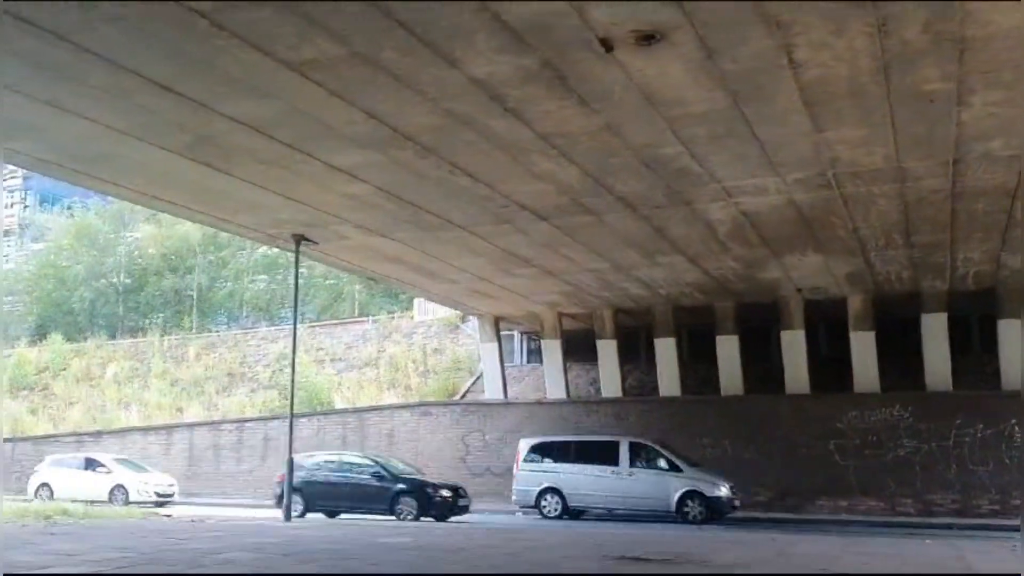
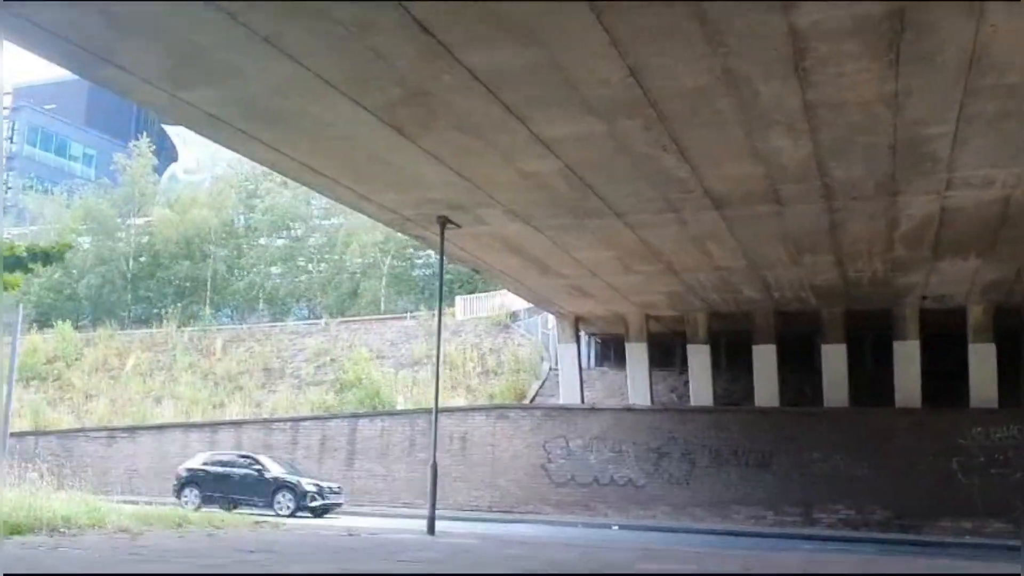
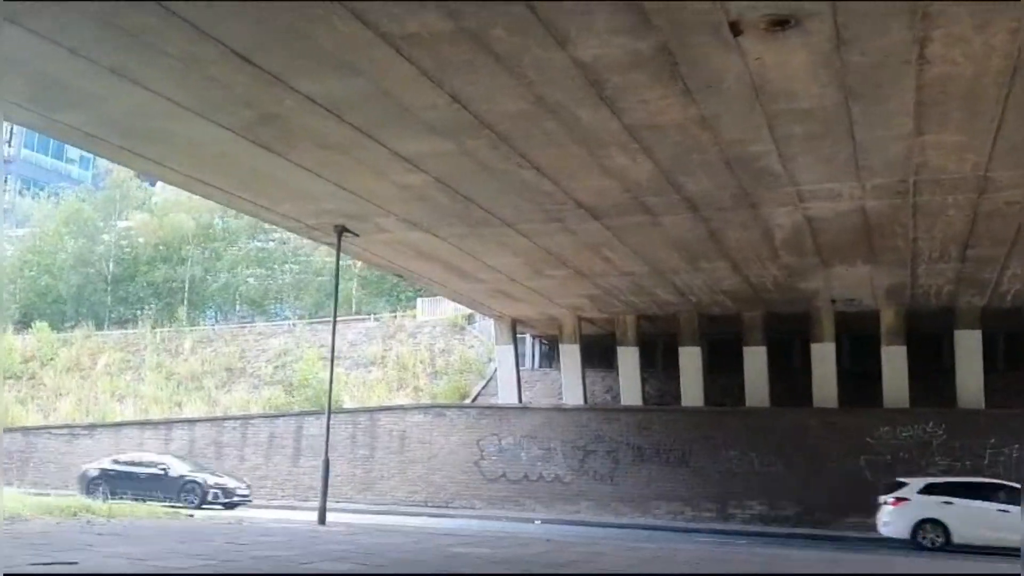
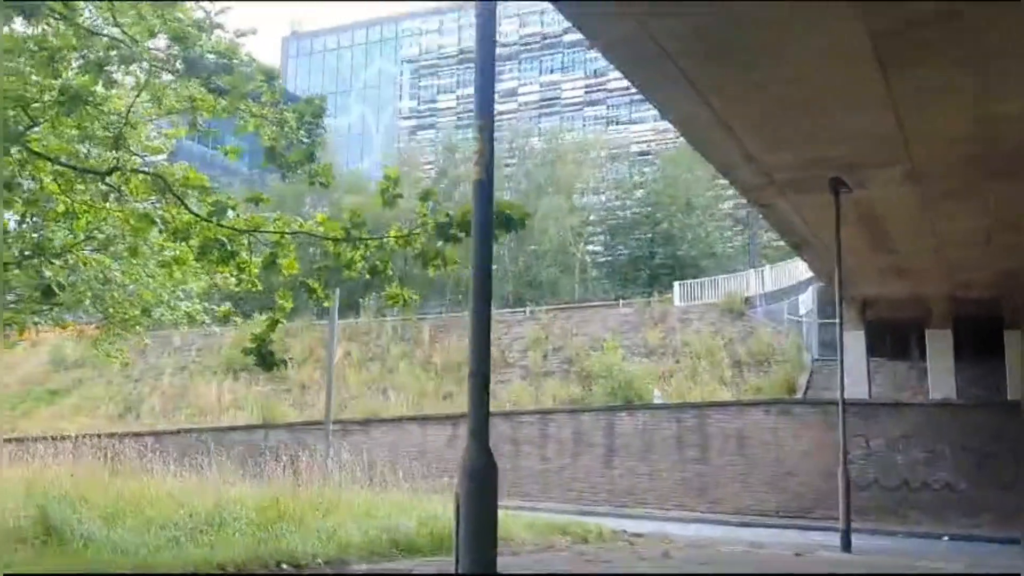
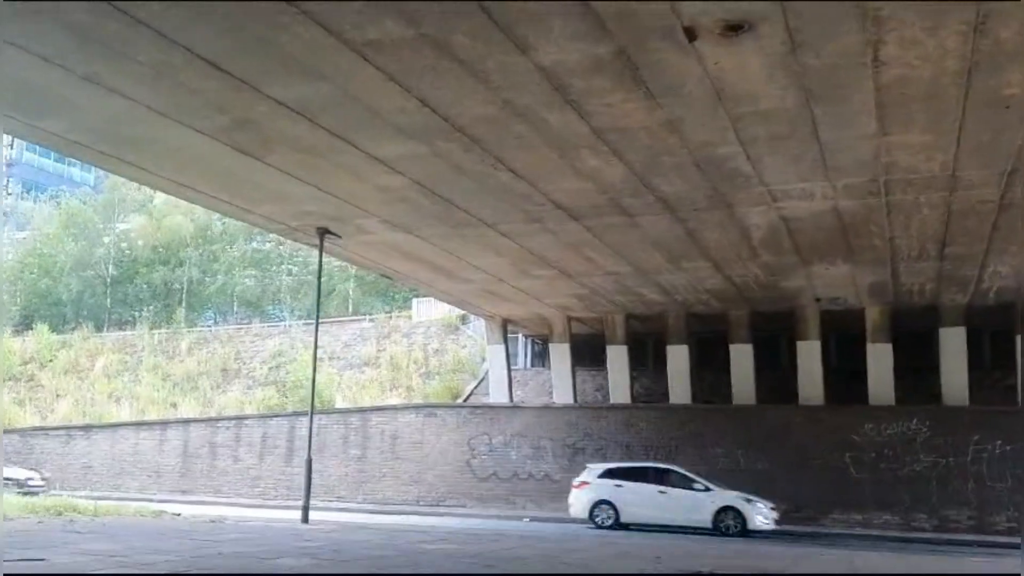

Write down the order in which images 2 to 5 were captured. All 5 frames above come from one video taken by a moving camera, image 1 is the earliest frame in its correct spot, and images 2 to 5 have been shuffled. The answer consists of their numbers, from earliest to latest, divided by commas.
5, 3, 2, 4
